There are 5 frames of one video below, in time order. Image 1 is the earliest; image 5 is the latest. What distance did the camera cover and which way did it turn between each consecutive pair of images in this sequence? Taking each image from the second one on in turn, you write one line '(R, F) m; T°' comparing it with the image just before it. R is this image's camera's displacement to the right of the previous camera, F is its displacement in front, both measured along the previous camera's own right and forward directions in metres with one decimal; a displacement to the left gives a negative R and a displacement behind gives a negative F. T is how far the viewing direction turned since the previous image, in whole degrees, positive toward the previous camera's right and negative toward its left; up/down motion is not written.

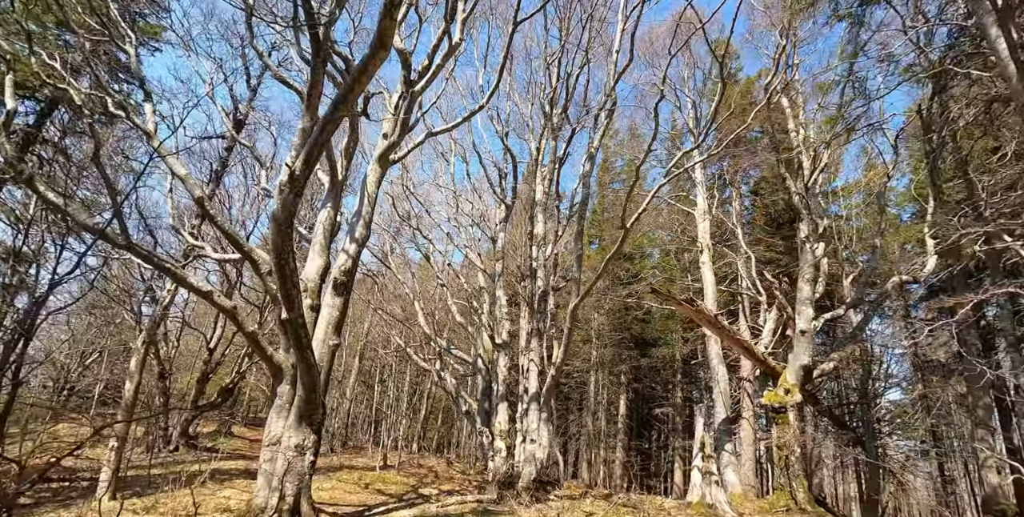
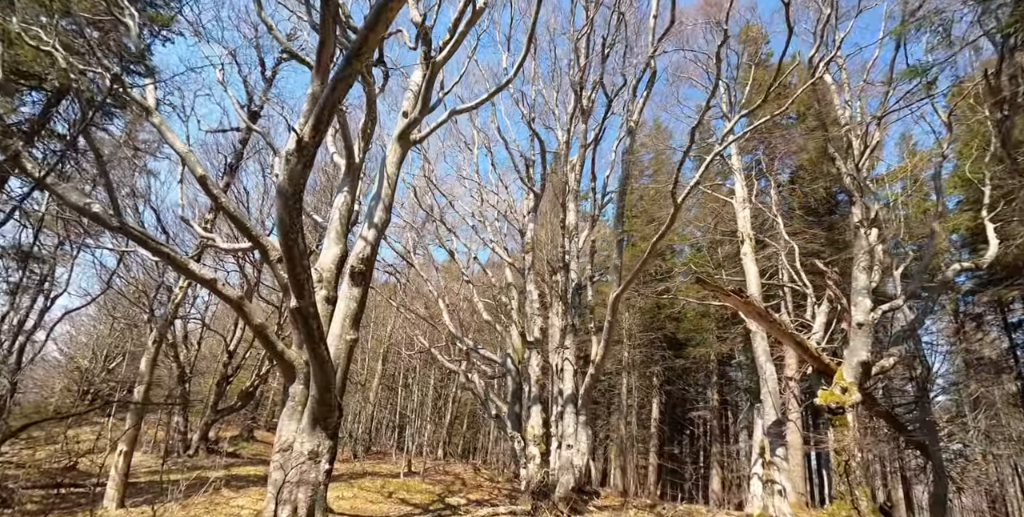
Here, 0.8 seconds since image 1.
(-0.1, +0.5) m; -2°
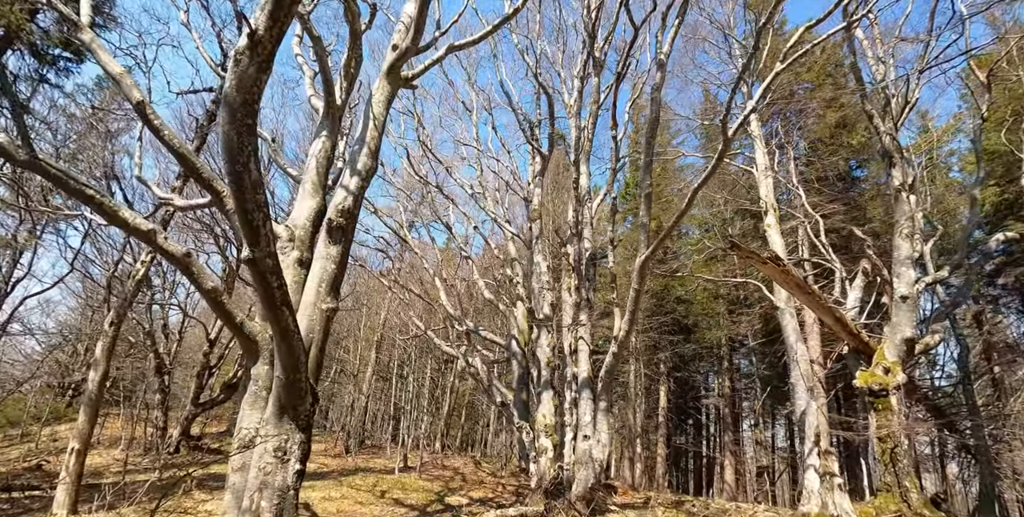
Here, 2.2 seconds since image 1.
(-0.1, +0.8) m; +1°
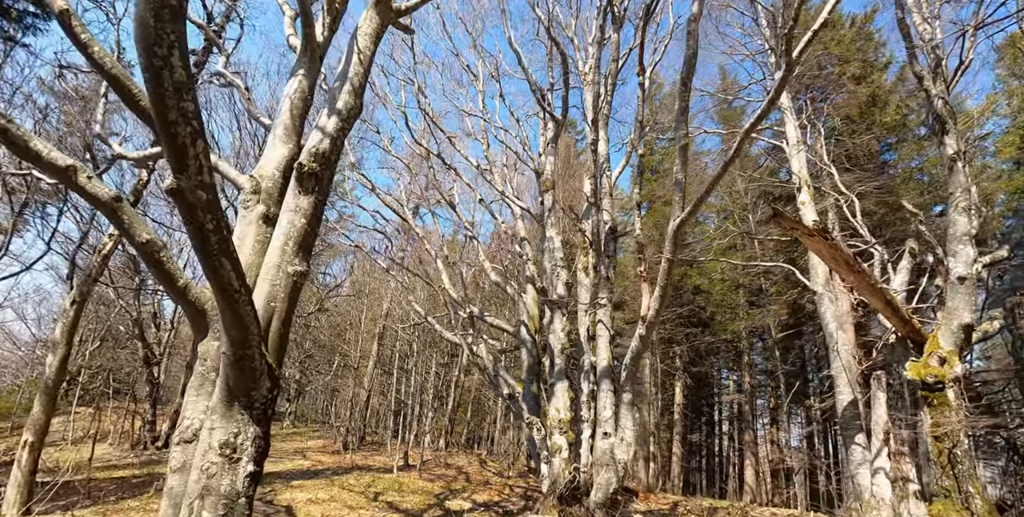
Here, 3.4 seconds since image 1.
(0.0, +0.7) m; -1°
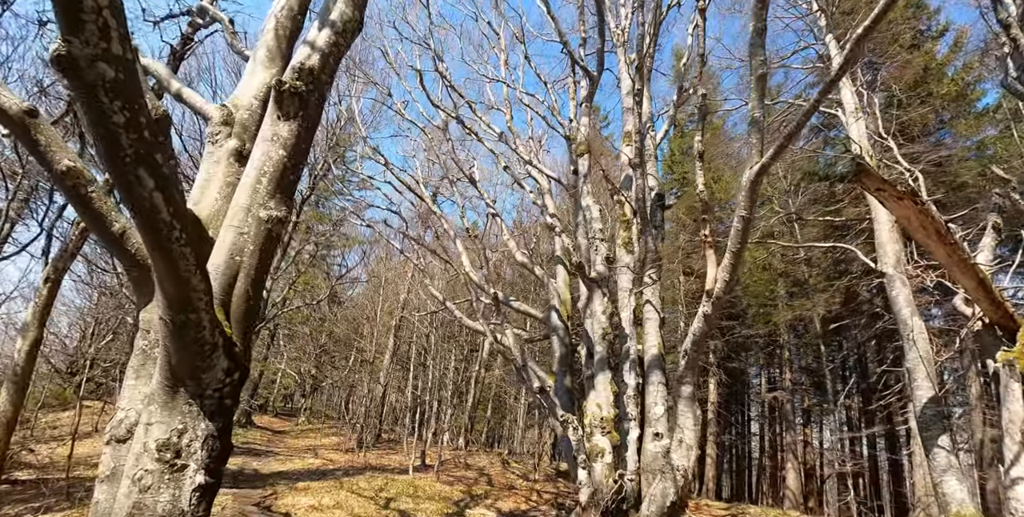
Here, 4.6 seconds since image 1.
(-0.1, +0.7) m; -2°
